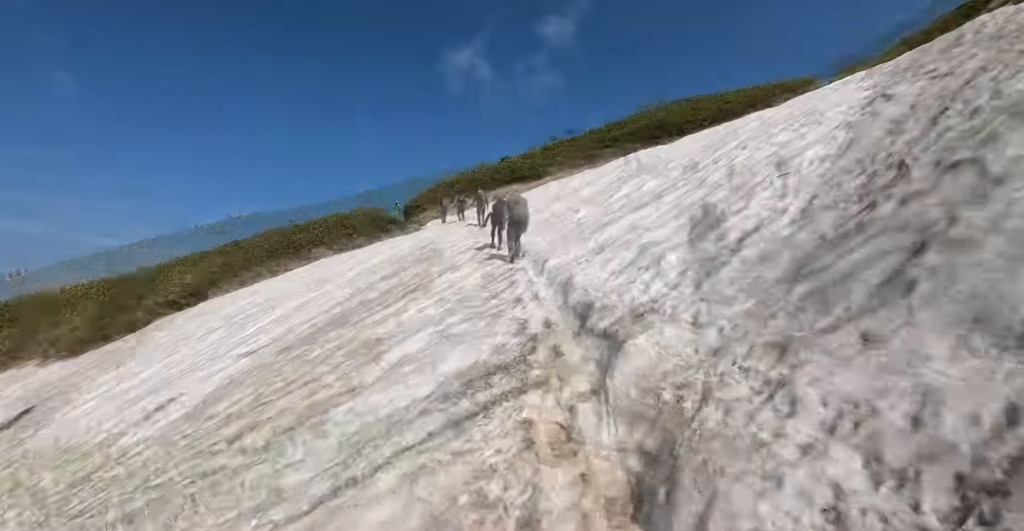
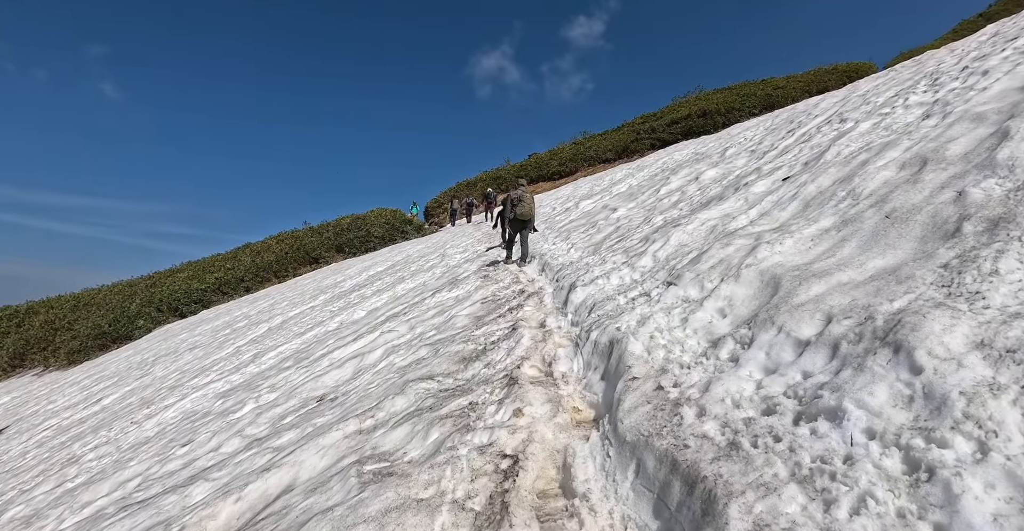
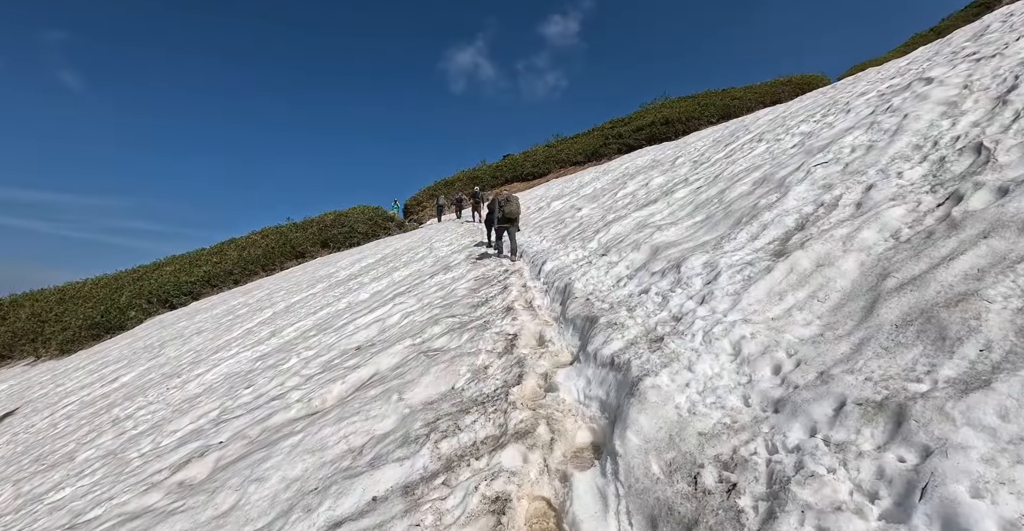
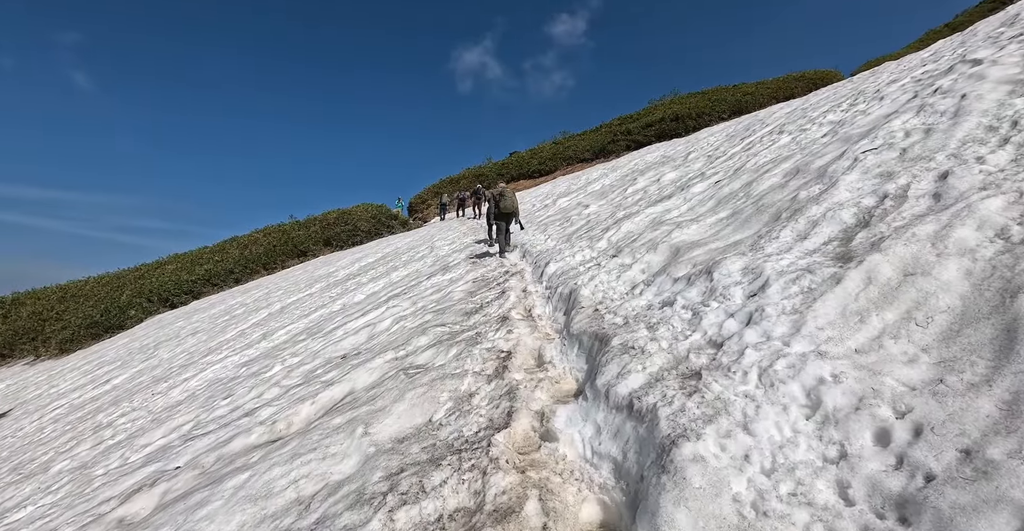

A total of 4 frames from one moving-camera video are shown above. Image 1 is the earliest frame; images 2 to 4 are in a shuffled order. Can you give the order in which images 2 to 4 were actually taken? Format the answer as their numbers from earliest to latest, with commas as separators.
3, 4, 2
